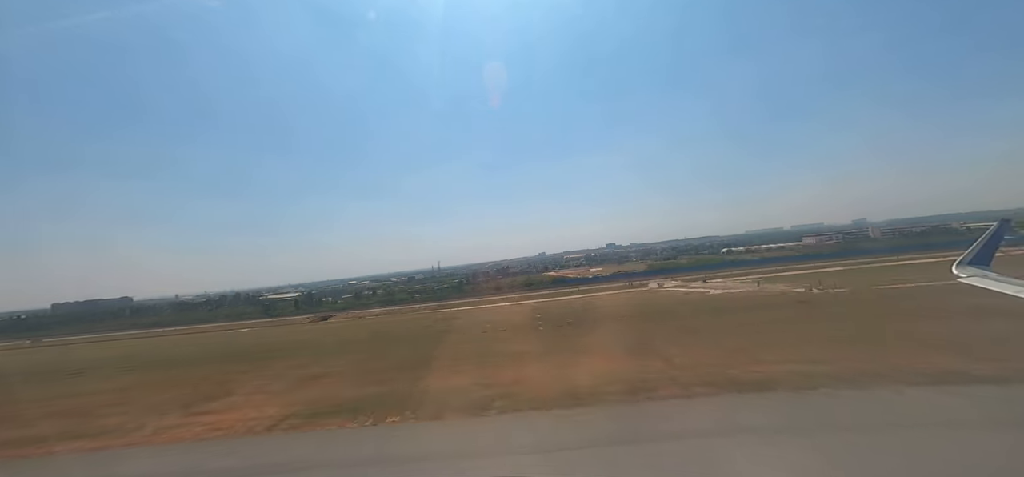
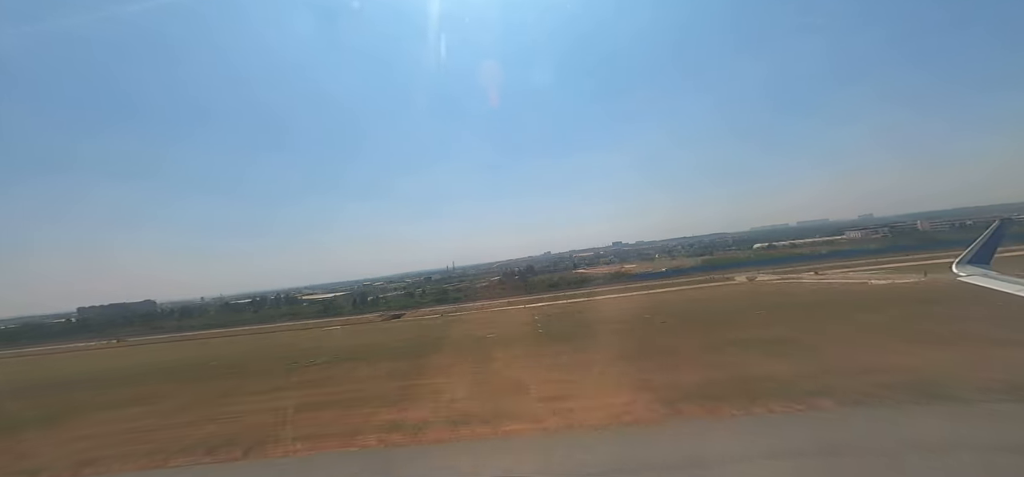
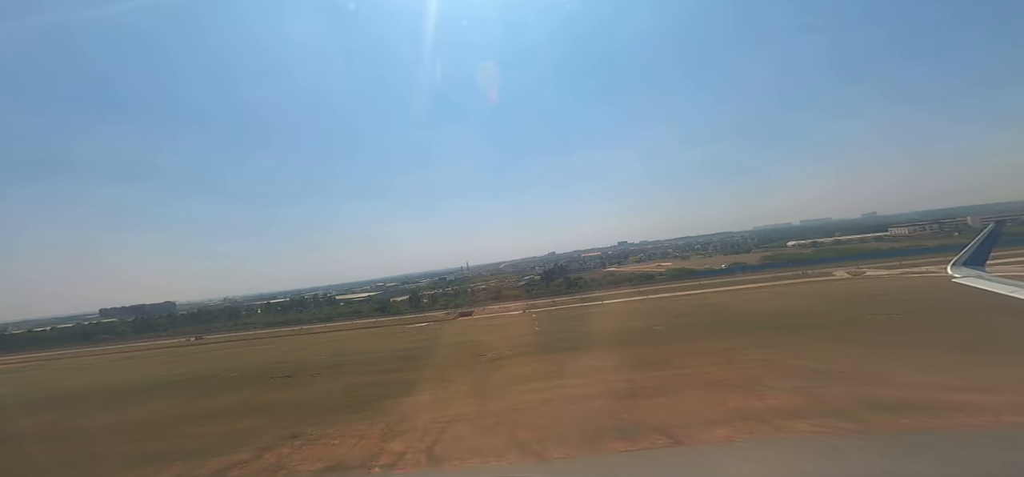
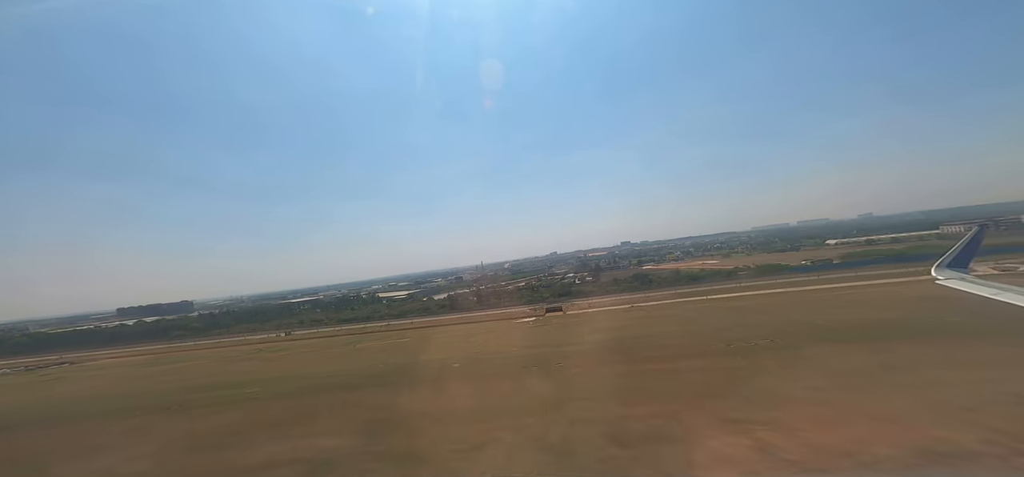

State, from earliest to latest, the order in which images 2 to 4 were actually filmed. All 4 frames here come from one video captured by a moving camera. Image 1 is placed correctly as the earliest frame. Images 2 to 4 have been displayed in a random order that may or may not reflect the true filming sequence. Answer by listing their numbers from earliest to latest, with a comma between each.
2, 3, 4
